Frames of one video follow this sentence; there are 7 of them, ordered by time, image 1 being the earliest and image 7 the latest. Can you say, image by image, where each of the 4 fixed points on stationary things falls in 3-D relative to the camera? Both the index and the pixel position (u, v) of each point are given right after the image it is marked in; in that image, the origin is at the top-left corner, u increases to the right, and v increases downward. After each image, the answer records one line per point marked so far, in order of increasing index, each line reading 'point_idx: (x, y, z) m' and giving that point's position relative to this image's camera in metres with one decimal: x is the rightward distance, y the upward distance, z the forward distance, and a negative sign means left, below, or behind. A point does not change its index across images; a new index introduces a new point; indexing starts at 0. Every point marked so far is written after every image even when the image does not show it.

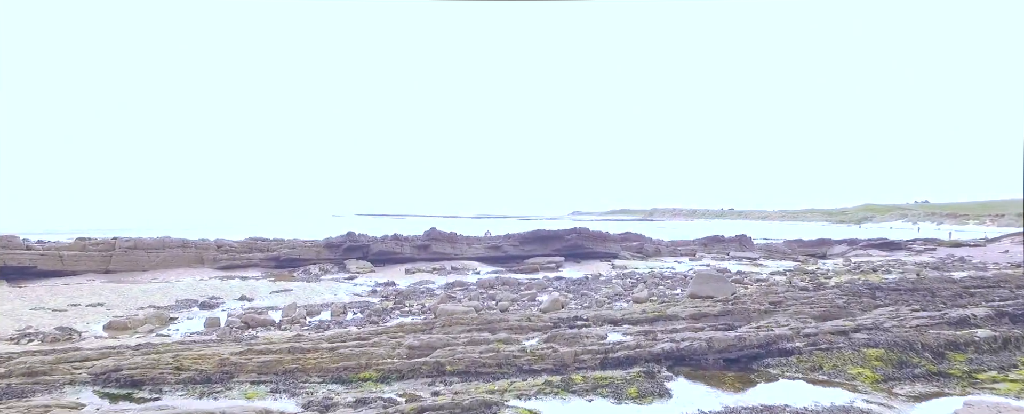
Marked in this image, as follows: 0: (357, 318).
0: (-5.0, -3.6, +18.5) m
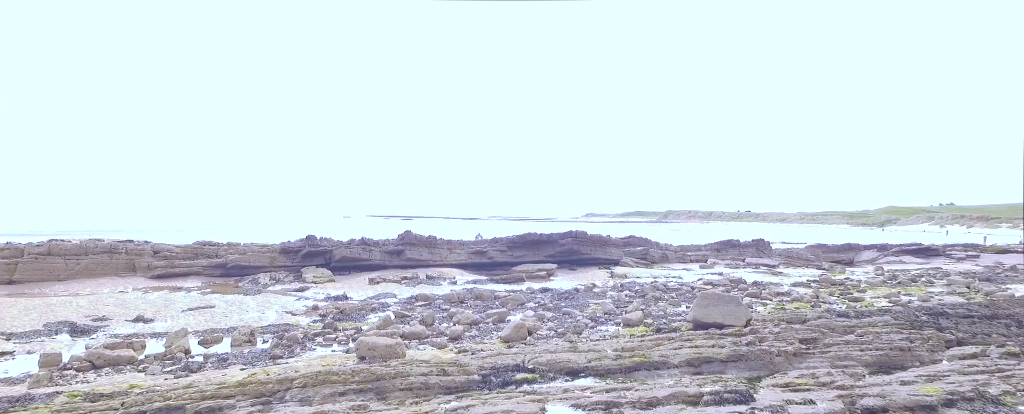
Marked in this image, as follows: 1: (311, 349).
0: (-6.3, -3.6, +14.3) m
1: (-5.0, -3.5, +14.2) m
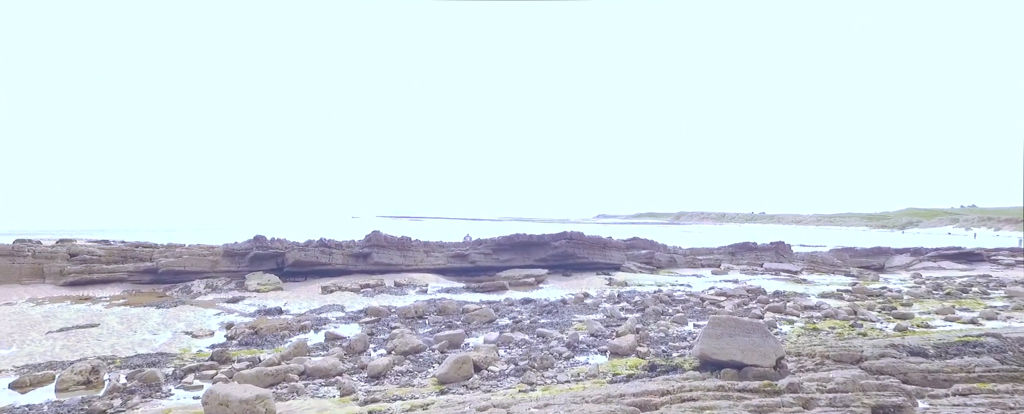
0: (-7.5, -3.4, +10.3) m
1: (-6.3, -3.3, +10.1) m
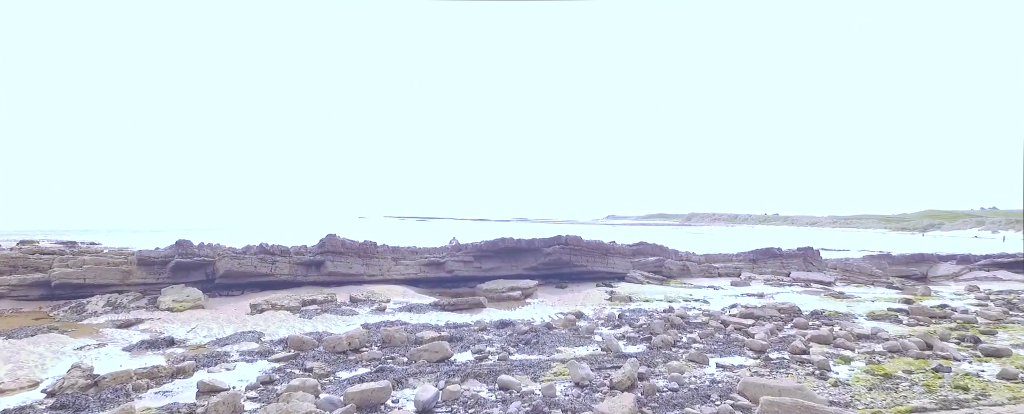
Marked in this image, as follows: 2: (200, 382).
0: (-8.6, -3.3, +5.7) m
1: (-7.4, -3.3, +5.5) m
2: (-6.3, -3.5, +11.4) m
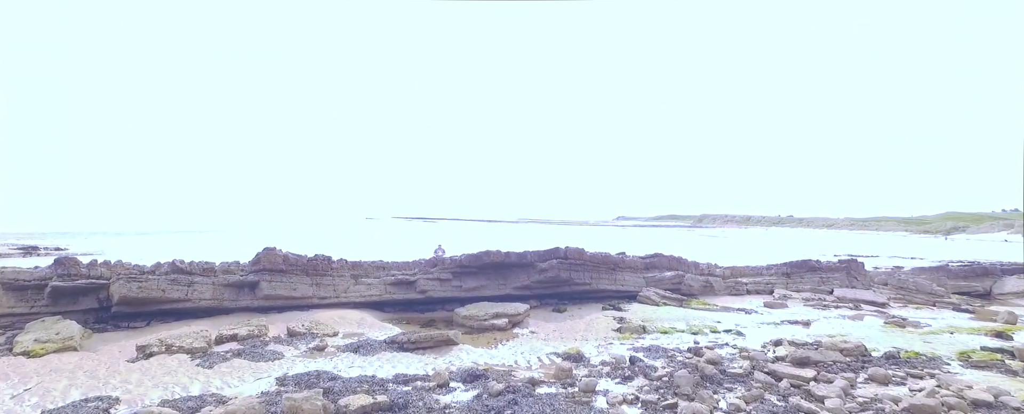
0: (-9.5, -3.5, +0.8) m
1: (-8.3, -3.5, +0.6) m
2: (-7.1, -3.7, +6.6) m
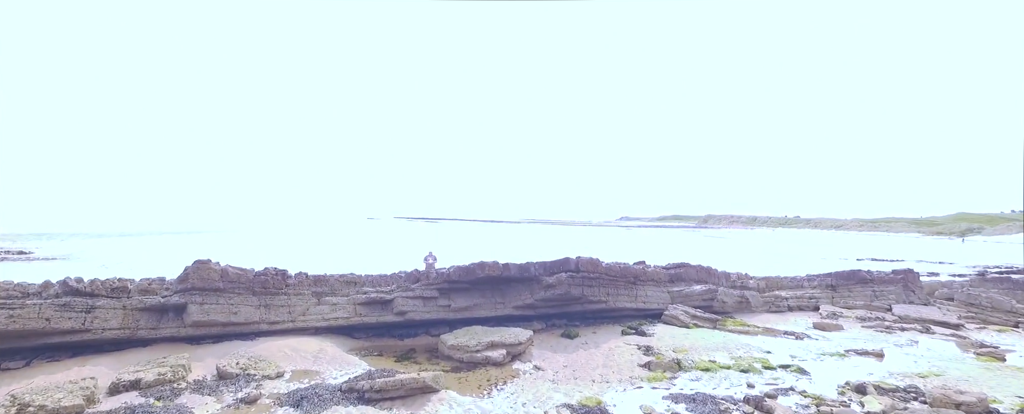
0: (-9.6, -3.5, -3.4) m
1: (-8.4, -3.5, -3.6) m
2: (-7.2, -3.8, +2.4) m
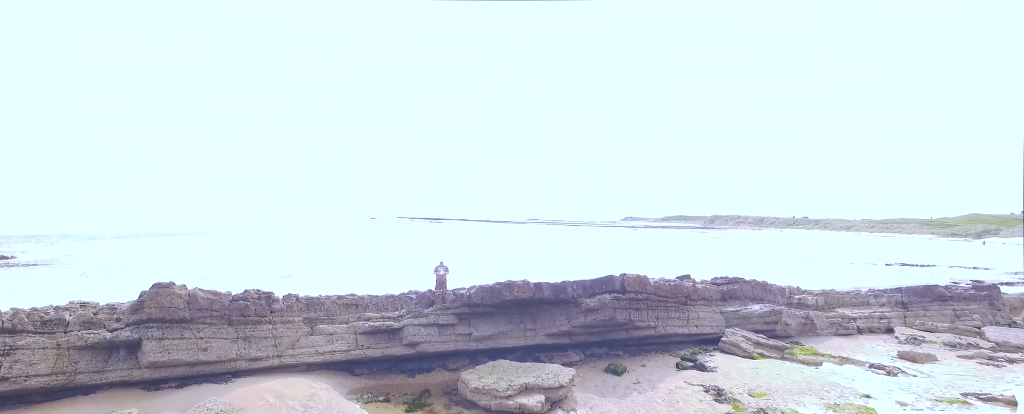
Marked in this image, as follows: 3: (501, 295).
0: (-8.8, -3.7, -6.6) m
1: (-7.6, -3.7, -6.9) m
2: (-6.3, -4.0, -0.9) m
3: (-0.3, -2.4, +15.4) m
